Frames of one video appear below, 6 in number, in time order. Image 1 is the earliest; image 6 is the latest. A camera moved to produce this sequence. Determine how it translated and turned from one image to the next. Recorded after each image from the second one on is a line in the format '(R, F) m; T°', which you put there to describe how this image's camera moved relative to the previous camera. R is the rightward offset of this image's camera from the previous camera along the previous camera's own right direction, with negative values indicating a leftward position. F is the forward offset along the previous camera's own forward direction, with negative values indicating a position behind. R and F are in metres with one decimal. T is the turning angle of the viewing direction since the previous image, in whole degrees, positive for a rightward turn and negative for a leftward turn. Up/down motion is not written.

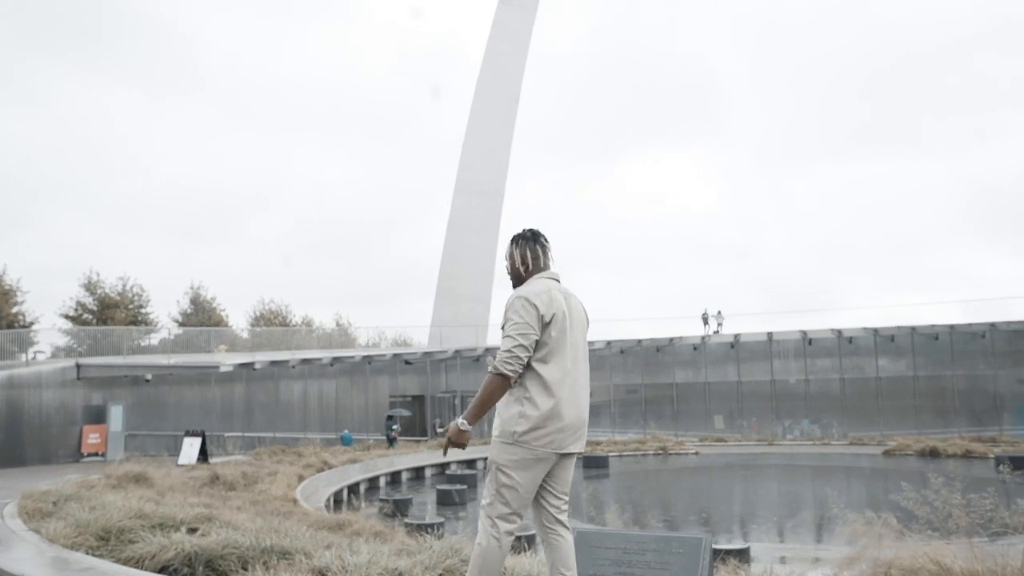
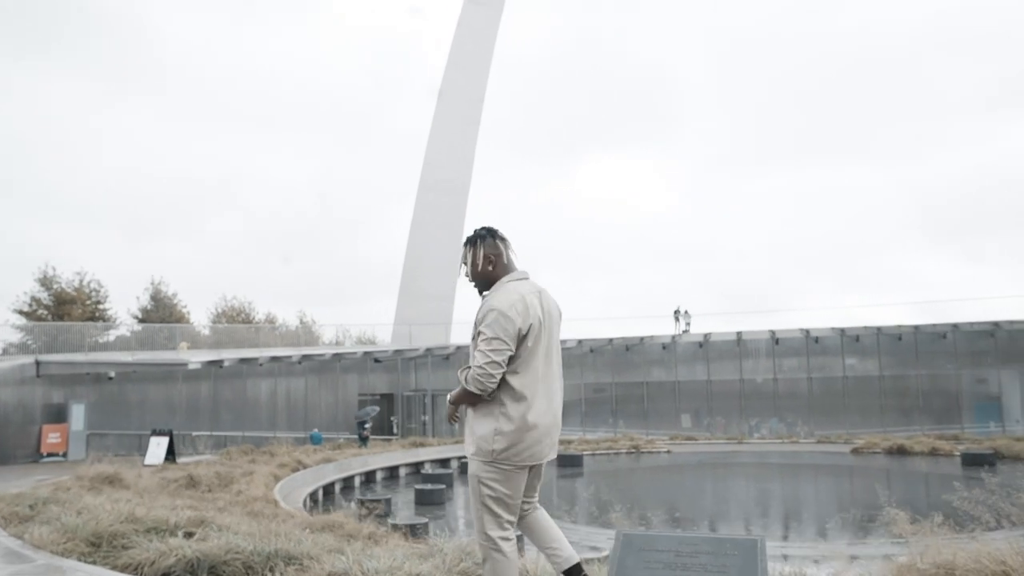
(-0.4, +0.2) m; +3°
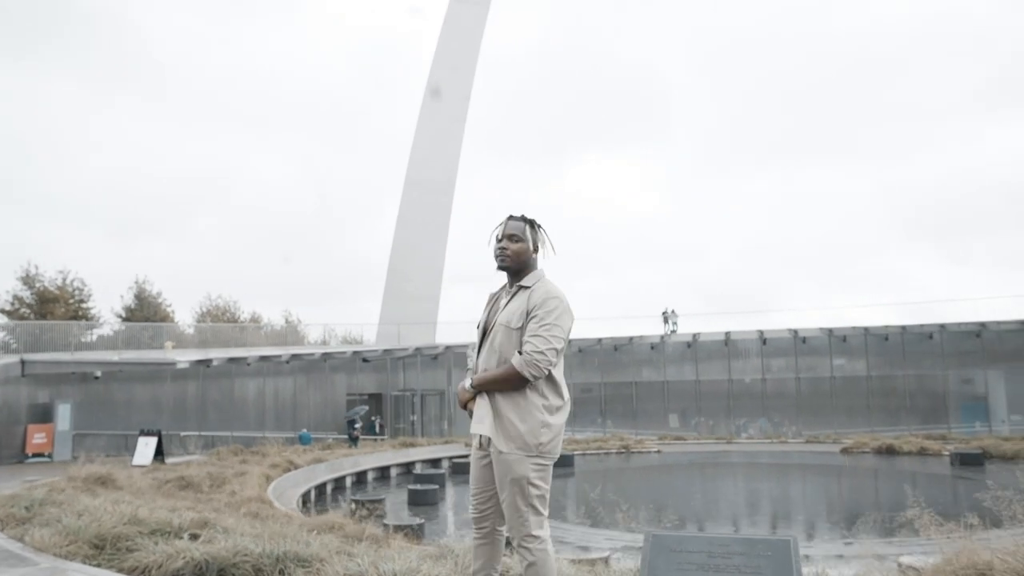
(-0.2, +0.1) m; +1°
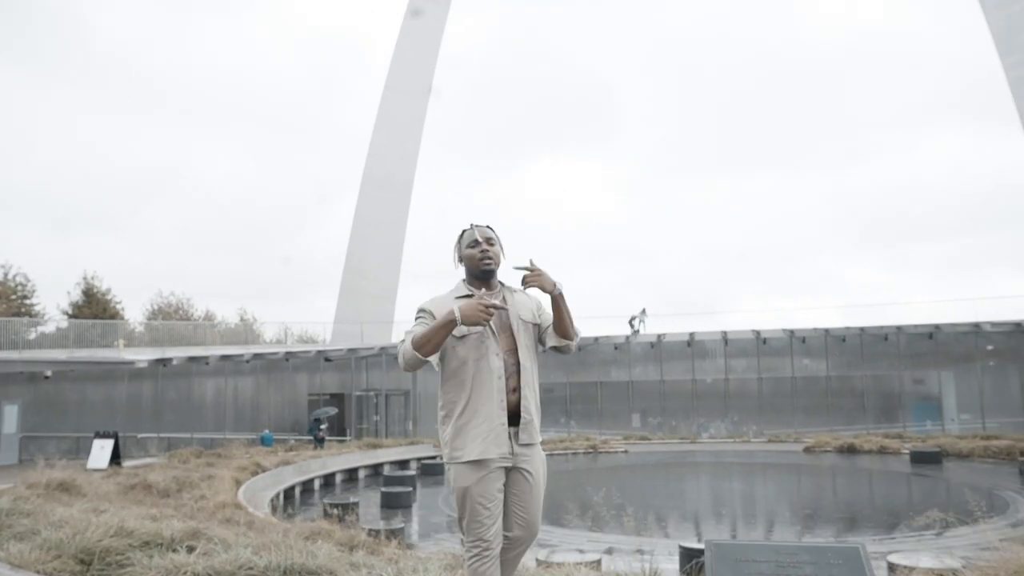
(-0.4, +0.3) m; +3°
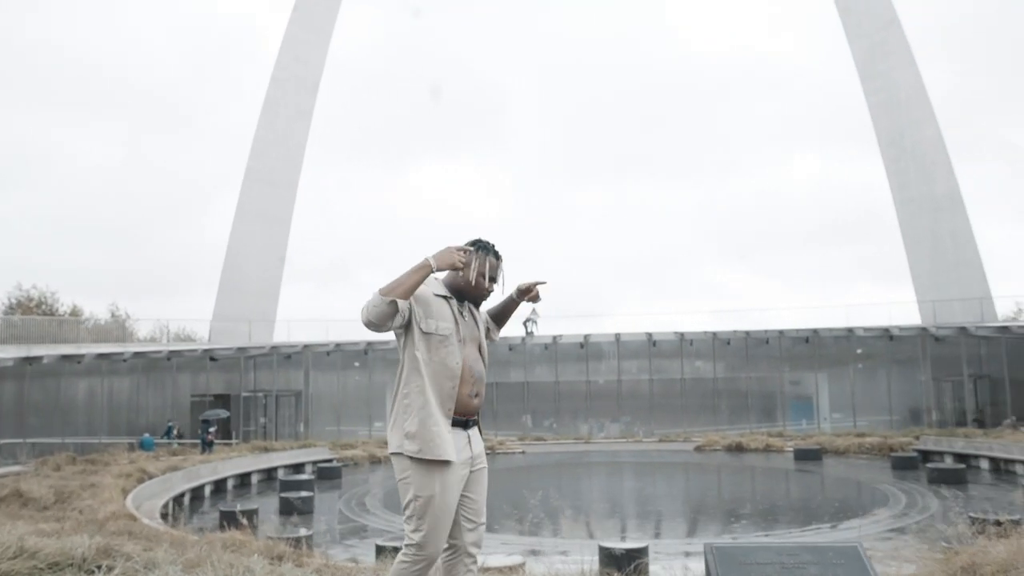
(-0.5, +0.3) m; +8°
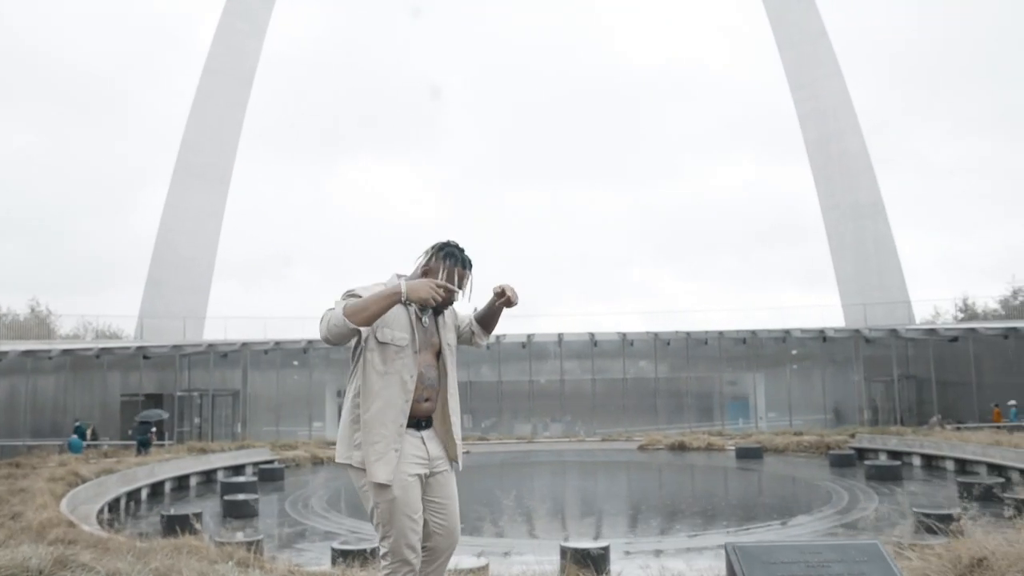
(-0.3, +0.2) m; +5°
